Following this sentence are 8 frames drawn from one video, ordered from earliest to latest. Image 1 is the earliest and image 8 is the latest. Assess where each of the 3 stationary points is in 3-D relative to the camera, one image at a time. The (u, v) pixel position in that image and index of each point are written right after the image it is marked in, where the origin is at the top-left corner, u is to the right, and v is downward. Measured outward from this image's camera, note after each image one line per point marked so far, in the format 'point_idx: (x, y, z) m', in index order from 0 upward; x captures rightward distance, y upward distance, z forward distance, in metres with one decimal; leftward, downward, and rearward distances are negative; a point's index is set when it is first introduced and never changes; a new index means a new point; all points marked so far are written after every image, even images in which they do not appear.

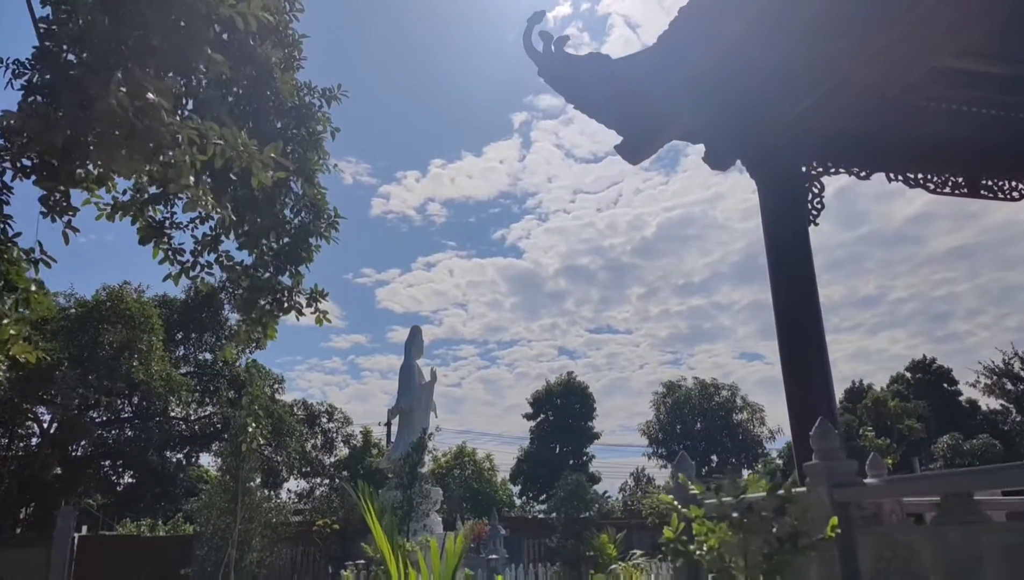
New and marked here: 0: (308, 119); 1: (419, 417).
0: (-1.8, +1.5, +6.8) m
1: (-1.8, -2.5, +15.2) m
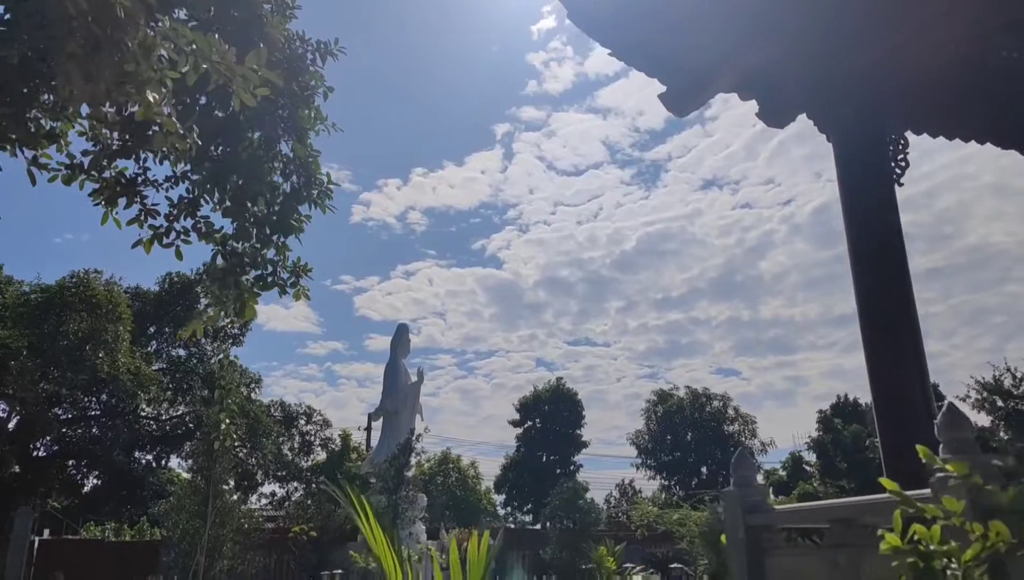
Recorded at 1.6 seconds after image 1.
0: (-1.6, +1.7, +6.1) m
1: (-2.0, -2.4, +14.4) m
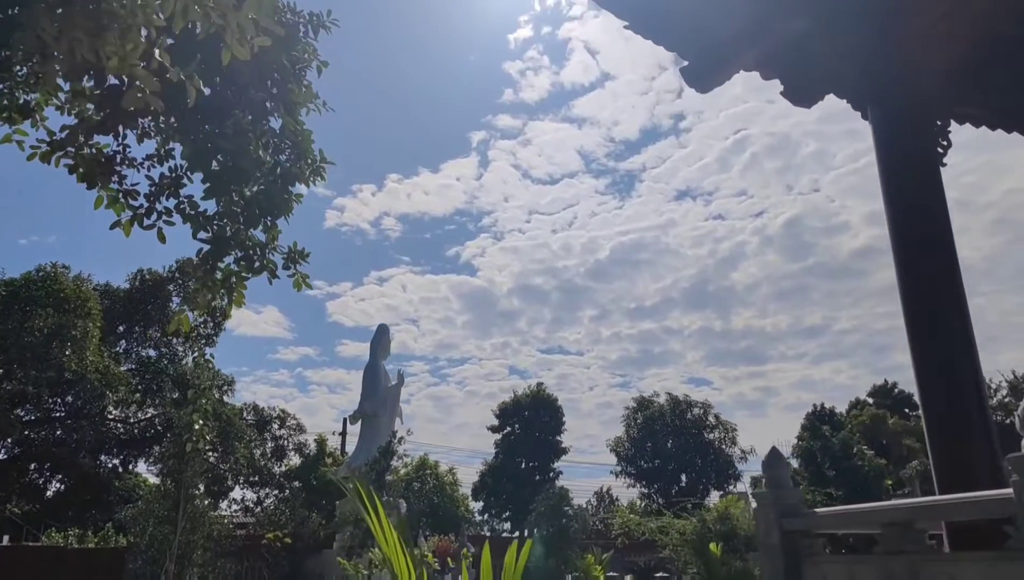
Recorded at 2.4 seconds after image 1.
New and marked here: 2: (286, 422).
0: (-1.6, +1.8, +5.7) m
1: (-2.3, -2.4, +14.0) m
2: (-5.6, -3.3, +19.5) m
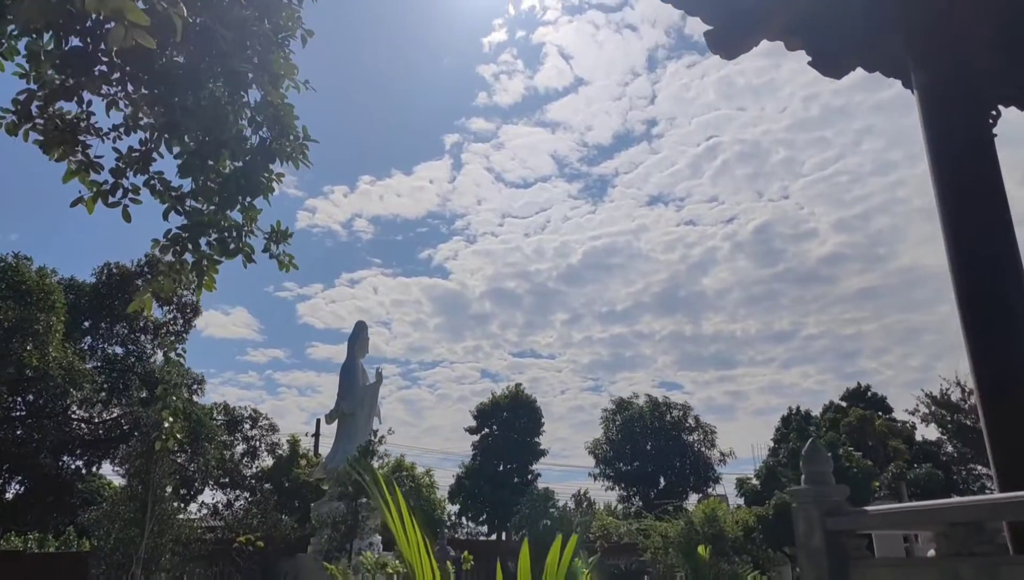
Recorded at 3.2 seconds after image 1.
0: (-1.6, +1.9, +5.4) m
1: (-2.6, -2.3, +13.6) m
2: (-6.1, -3.2, +18.9) m
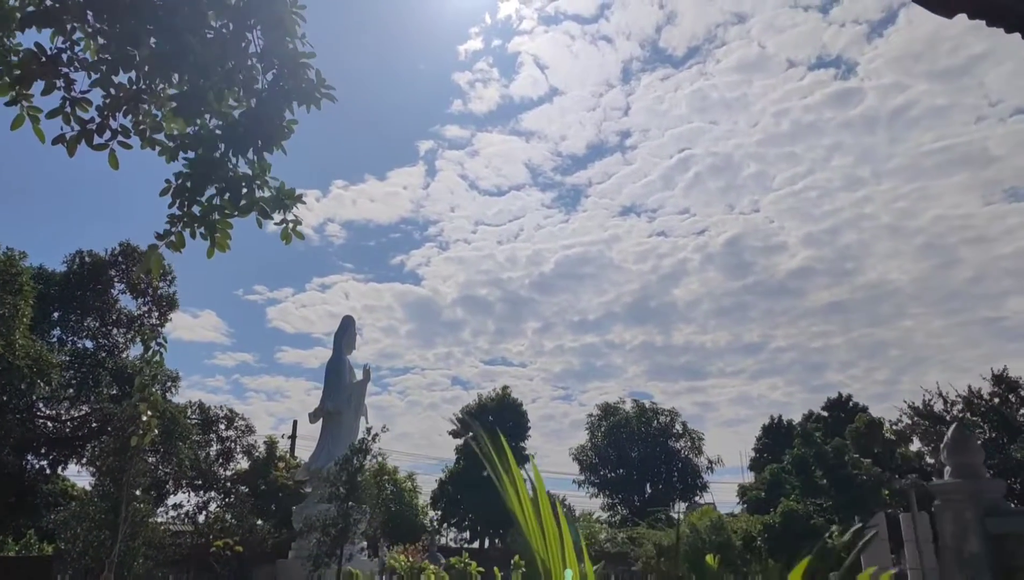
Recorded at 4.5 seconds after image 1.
0: (-1.4, +2.1, +4.8) m
1: (-2.7, -2.2, +12.9) m
2: (-6.4, -3.1, +18.2) m
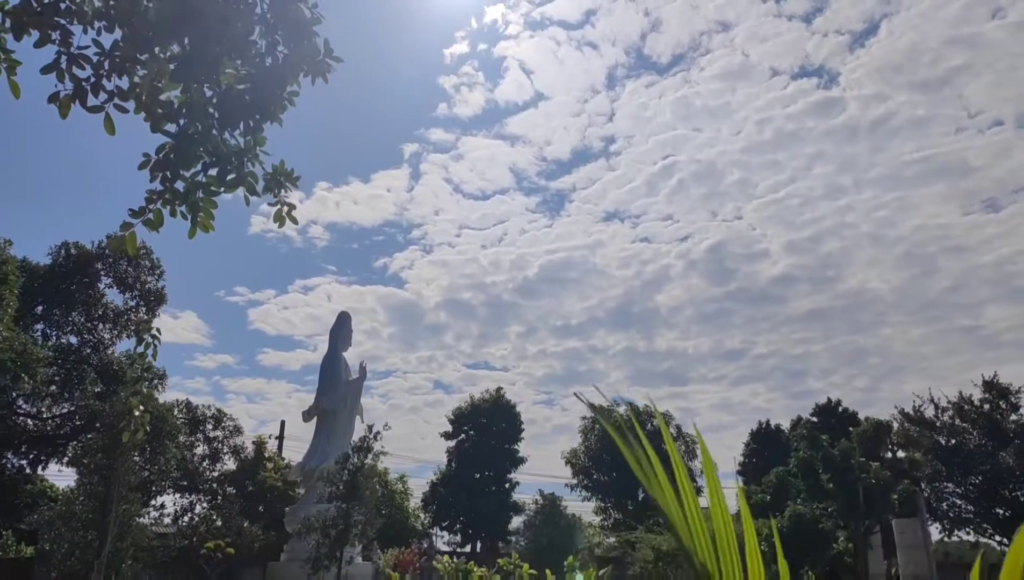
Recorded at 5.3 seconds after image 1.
0: (-1.1, +2.2, +4.5) m
1: (-2.7, -2.1, +12.6) m
2: (-6.6, -3.0, +17.7) m
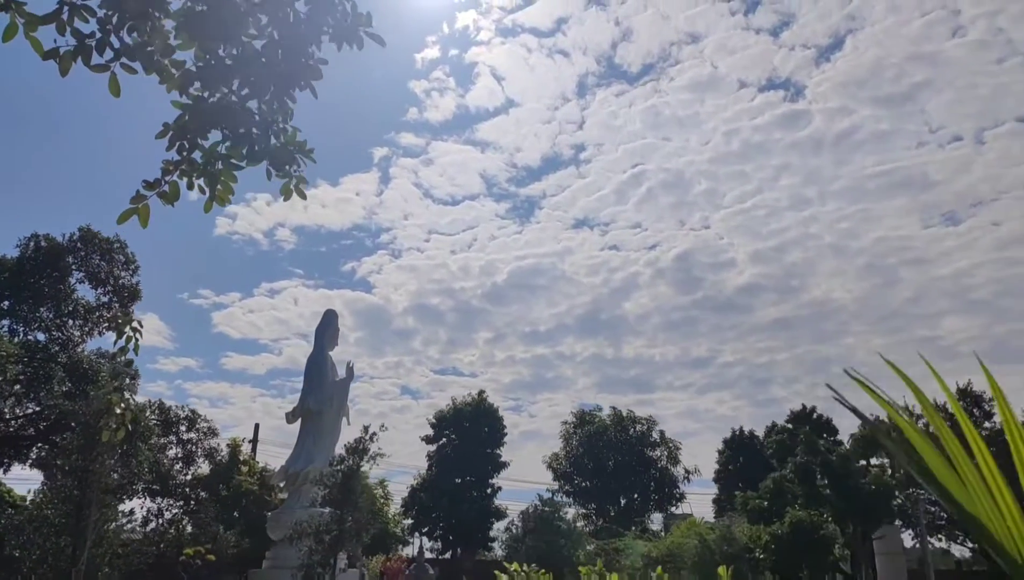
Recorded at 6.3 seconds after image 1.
0: (-0.9, +2.3, +4.2) m
1: (-2.9, -2.0, +12.1) m
2: (-6.9, -2.9, +17.1) m
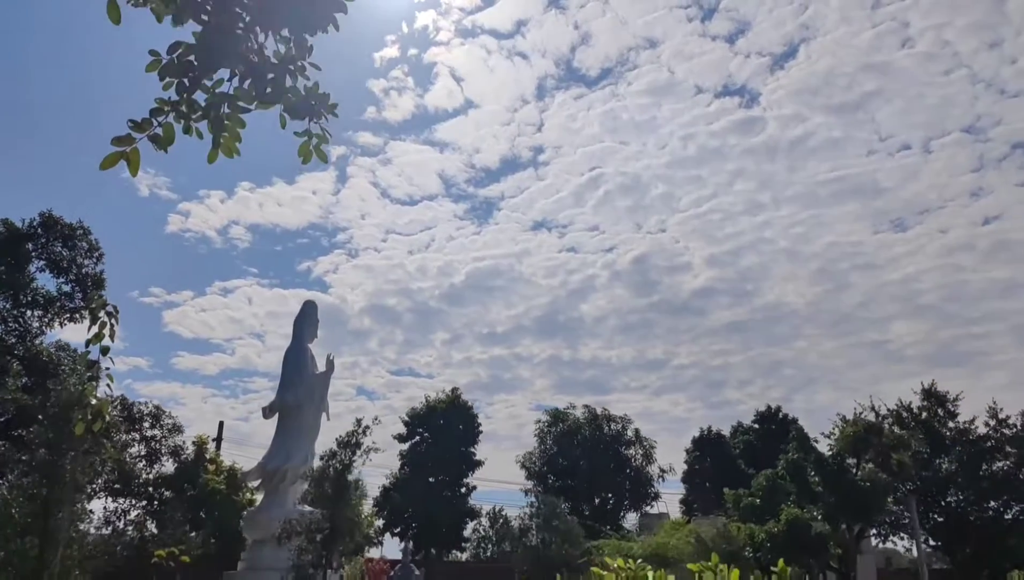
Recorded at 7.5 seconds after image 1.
0: (-0.6, +2.4, +3.8) m
1: (-3.0, -1.9, +11.6) m
2: (-7.4, -2.8, +16.4) m
